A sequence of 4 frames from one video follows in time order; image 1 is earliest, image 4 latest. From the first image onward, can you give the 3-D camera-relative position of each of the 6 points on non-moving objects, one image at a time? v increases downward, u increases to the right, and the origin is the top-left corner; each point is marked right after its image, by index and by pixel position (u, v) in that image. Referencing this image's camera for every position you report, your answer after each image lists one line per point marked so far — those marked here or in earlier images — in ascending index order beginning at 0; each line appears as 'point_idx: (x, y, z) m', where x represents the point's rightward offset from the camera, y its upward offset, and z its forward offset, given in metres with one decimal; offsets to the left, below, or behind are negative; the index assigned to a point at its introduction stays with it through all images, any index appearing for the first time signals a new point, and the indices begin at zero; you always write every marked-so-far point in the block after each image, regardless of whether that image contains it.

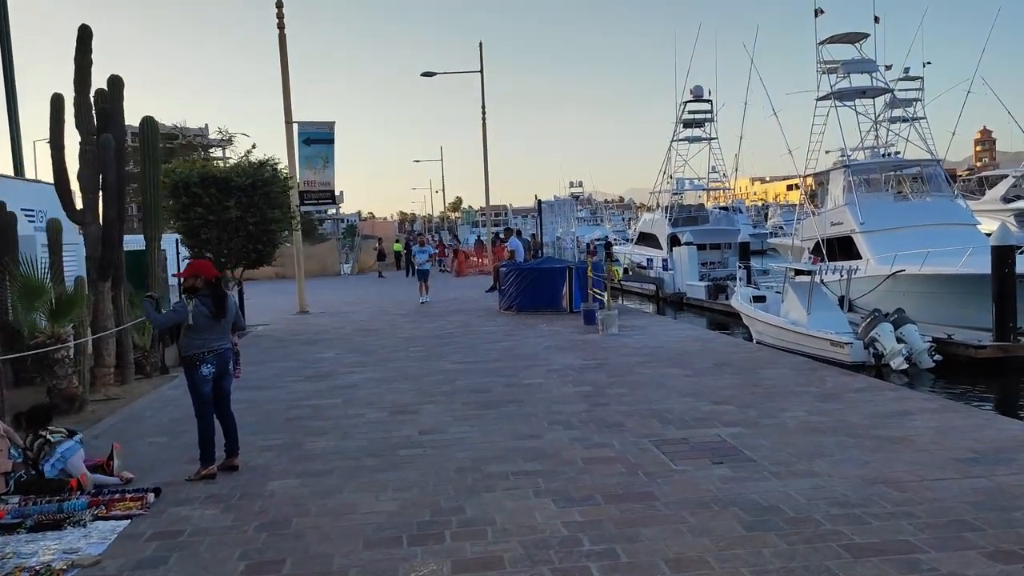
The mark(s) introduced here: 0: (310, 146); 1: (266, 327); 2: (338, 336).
0: (-4.6, +3.3, +19.4) m
1: (-4.9, -0.8, +16.7) m
2: (-3.1, -0.8, +14.8) m
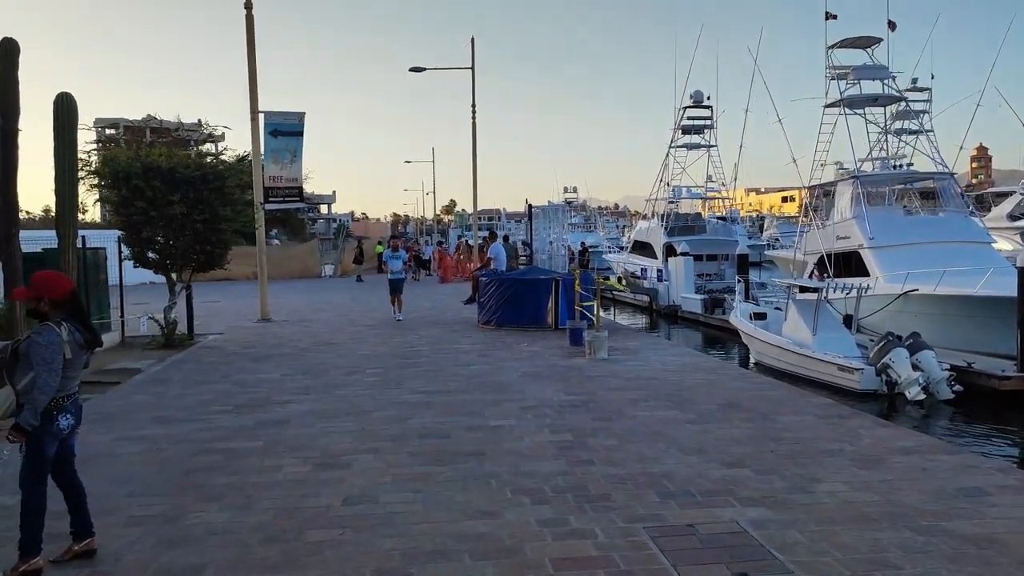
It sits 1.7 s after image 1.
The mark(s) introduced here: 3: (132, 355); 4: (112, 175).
0: (-4.9, +3.2, +17.7) m
1: (-5.3, -0.9, +15.0) m
2: (-3.4, -1.0, +13.1) m
3: (-5.8, -1.0, +12.8) m
4: (-6.3, +1.8, +13.2) m
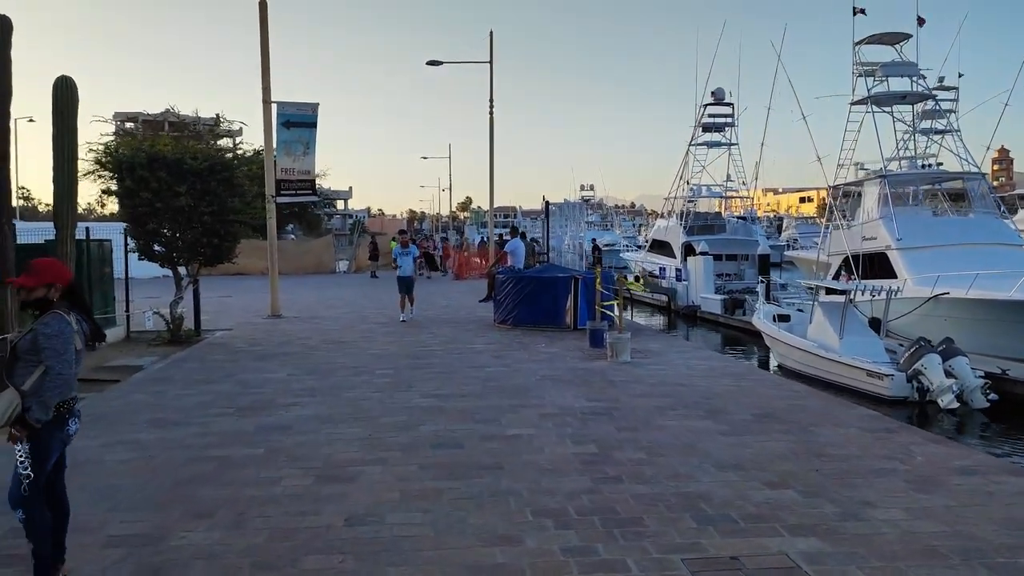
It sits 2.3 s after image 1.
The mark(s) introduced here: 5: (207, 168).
0: (-4.5, +3.3, +17.2) m
1: (-5.0, -0.8, +14.5) m
2: (-3.2, -0.9, +12.6) m
3: (-5.6, -0.9, +12.3) m
4: (-6.0, +1.9, +12.8) m
5: (-4.8, +1.9, +13.1) m
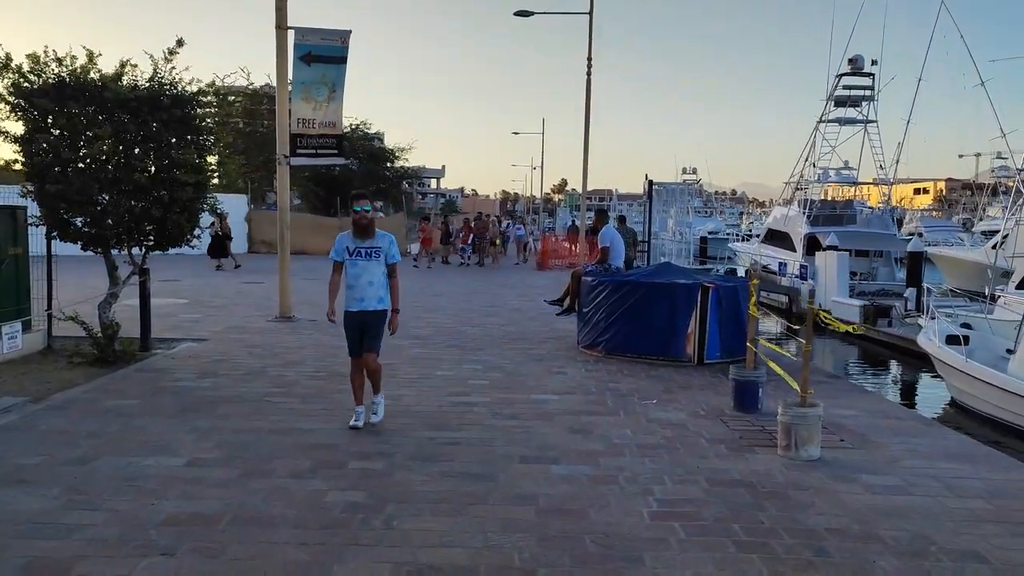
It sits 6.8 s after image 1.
0: (-3.0, +3.4, +12.7) m
1: (-3.9, -0.7, +10.1) m
2: (-2.3, -0.9, +8.0) m
3: (-4.7, -0.9, +8.0) m
4: (-5.0, +2.0, +8.4) m
5: (-3.7, +1.9, +8.6) m
